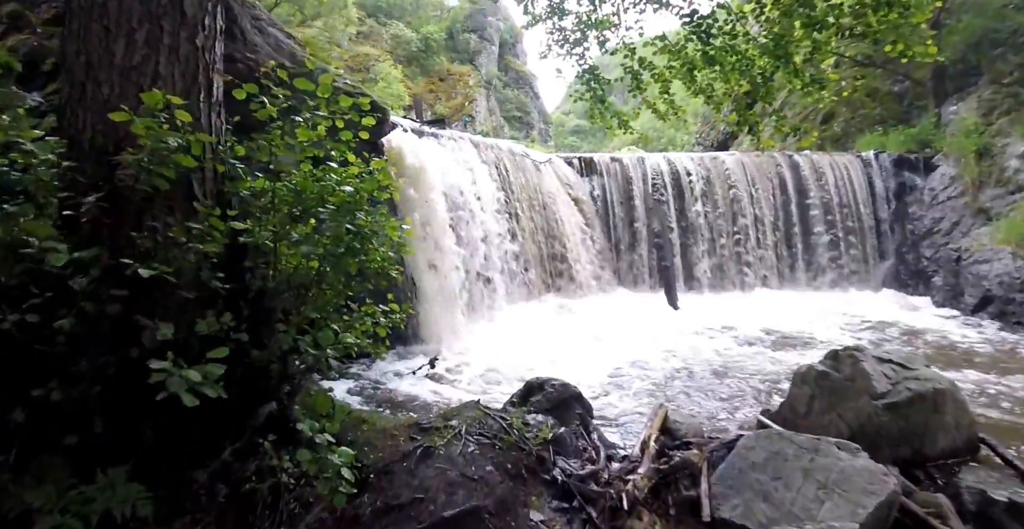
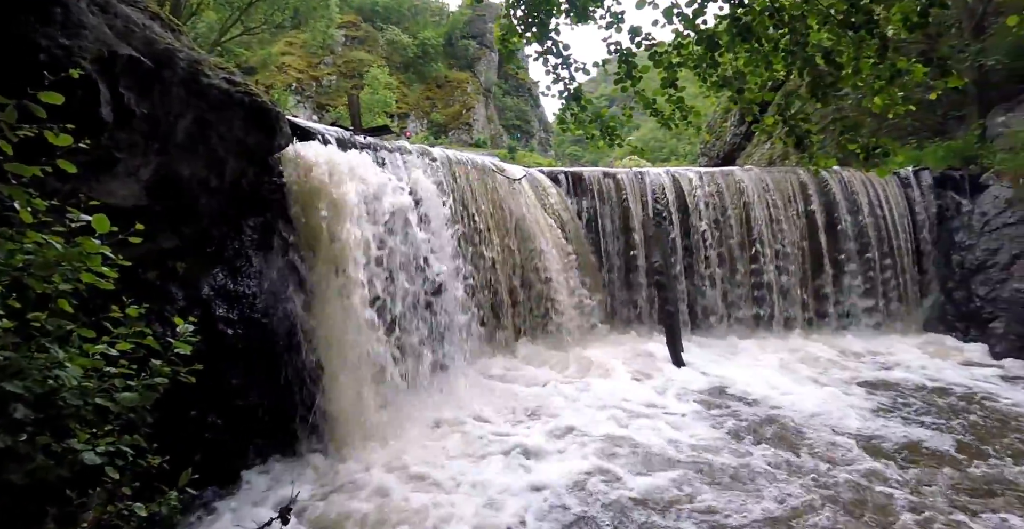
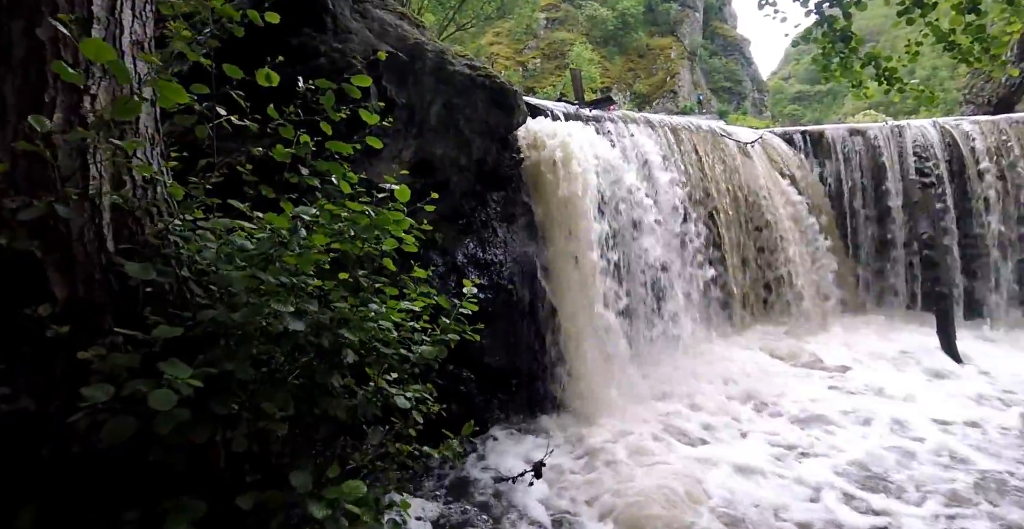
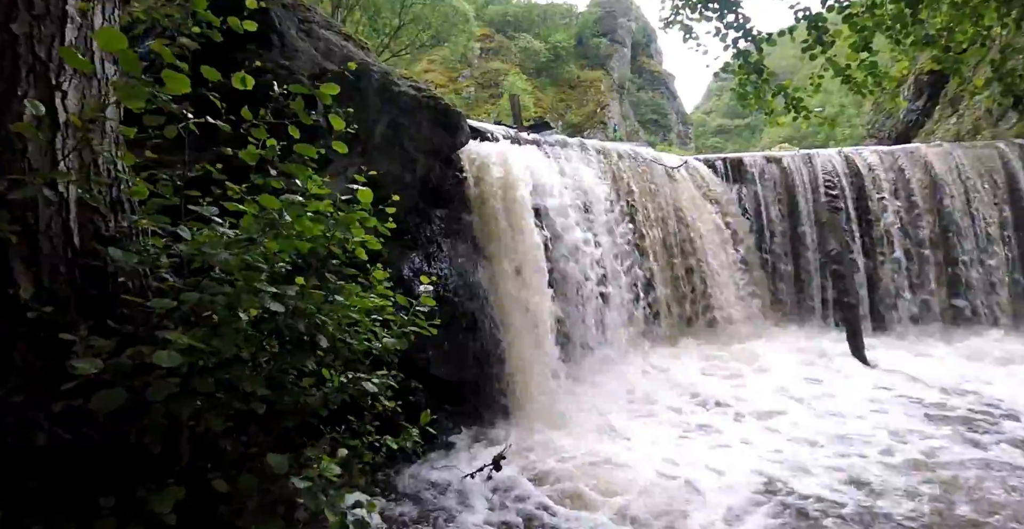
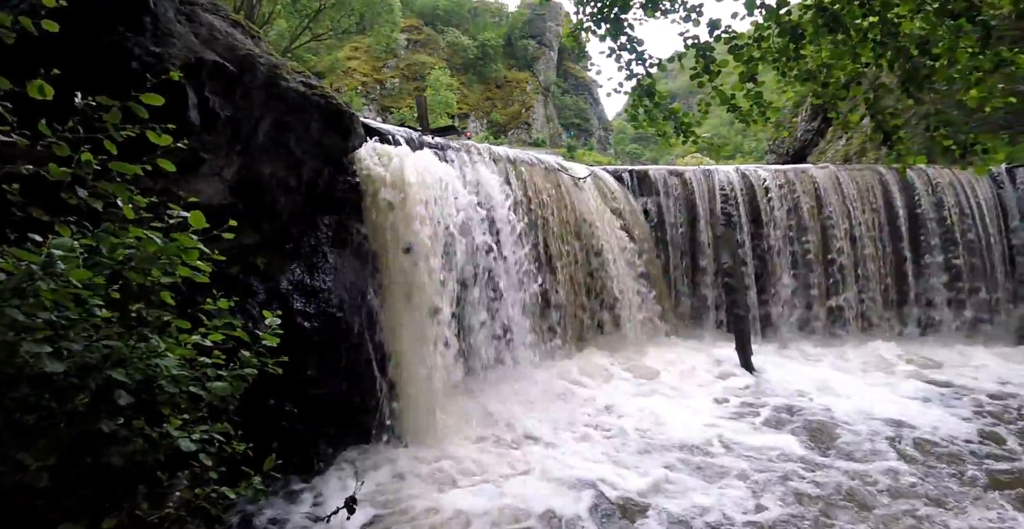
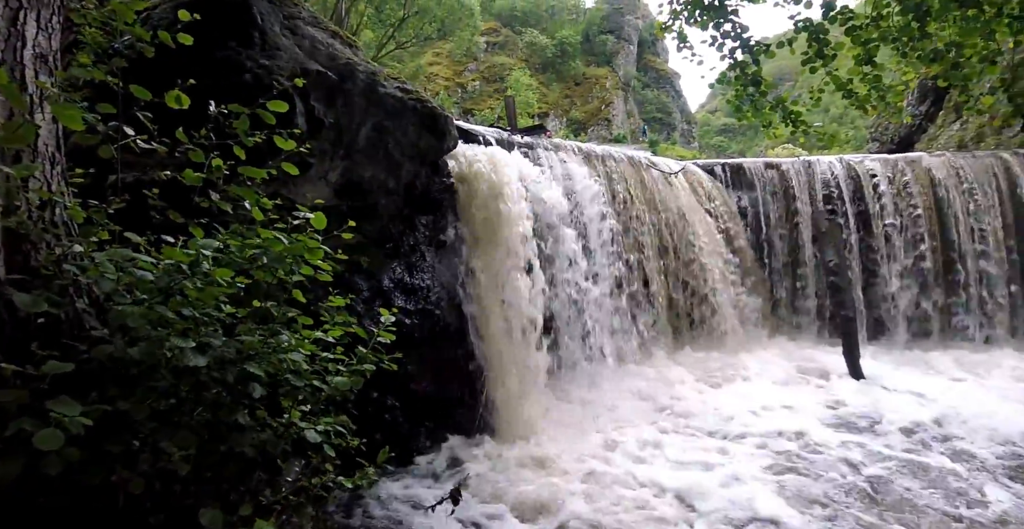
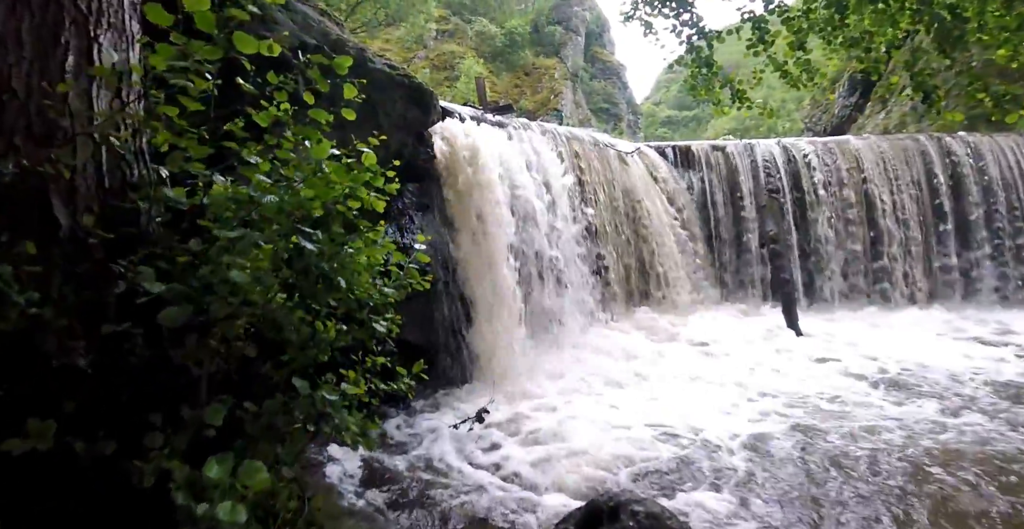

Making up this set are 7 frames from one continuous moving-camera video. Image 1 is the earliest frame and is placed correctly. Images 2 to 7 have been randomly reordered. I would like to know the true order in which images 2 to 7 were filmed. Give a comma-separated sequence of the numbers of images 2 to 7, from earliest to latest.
7, 4, 3, 6, 5, 2
